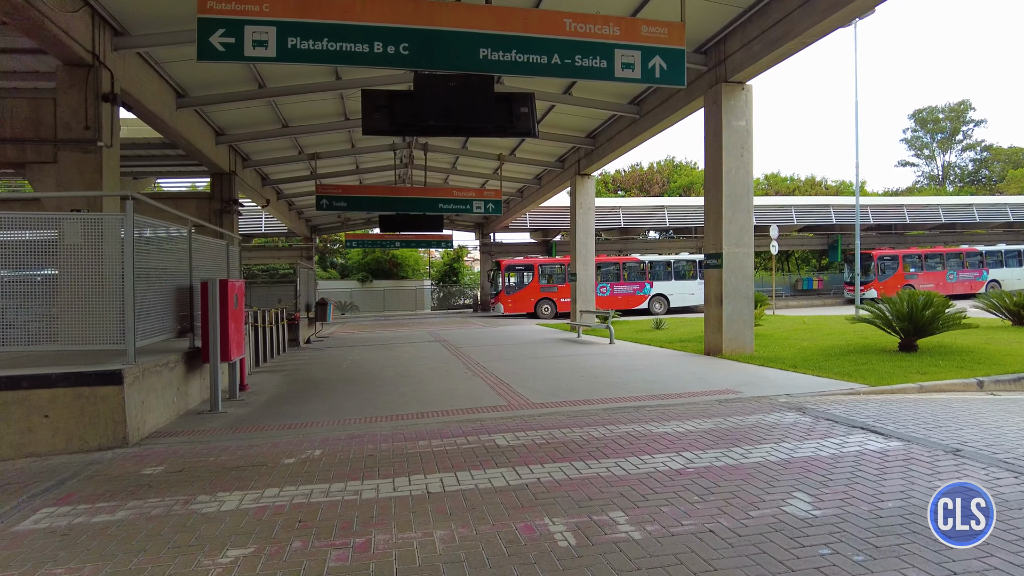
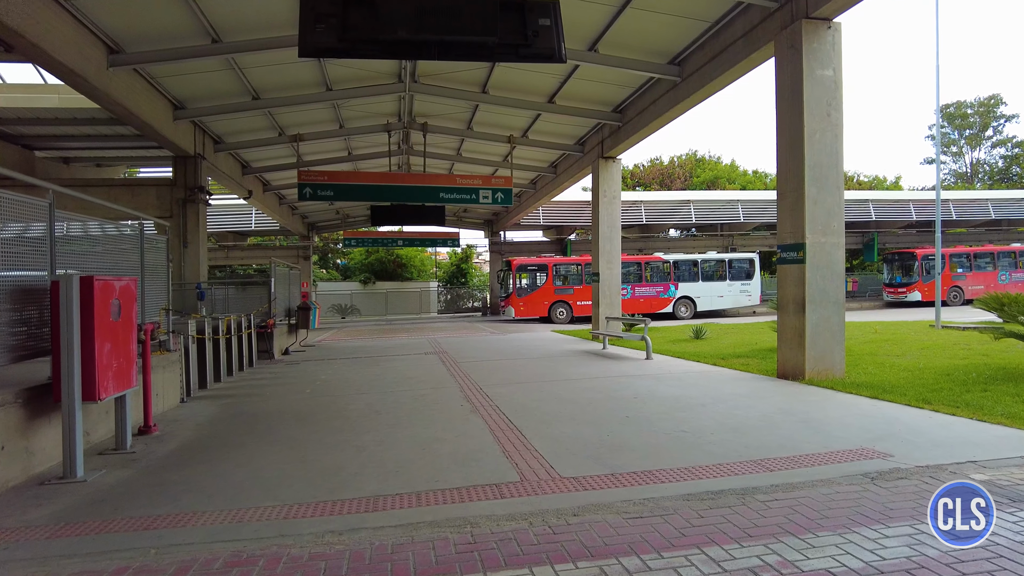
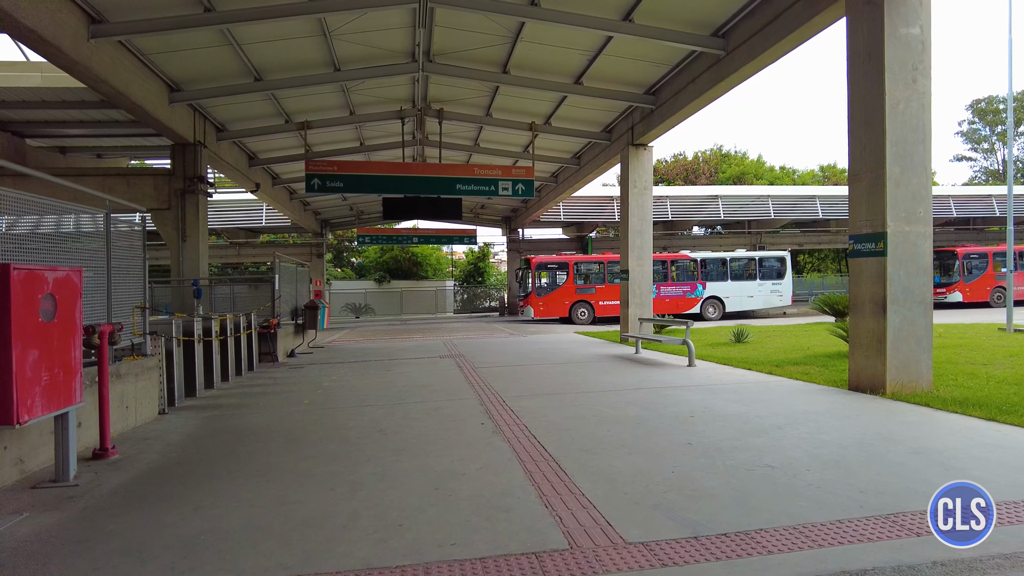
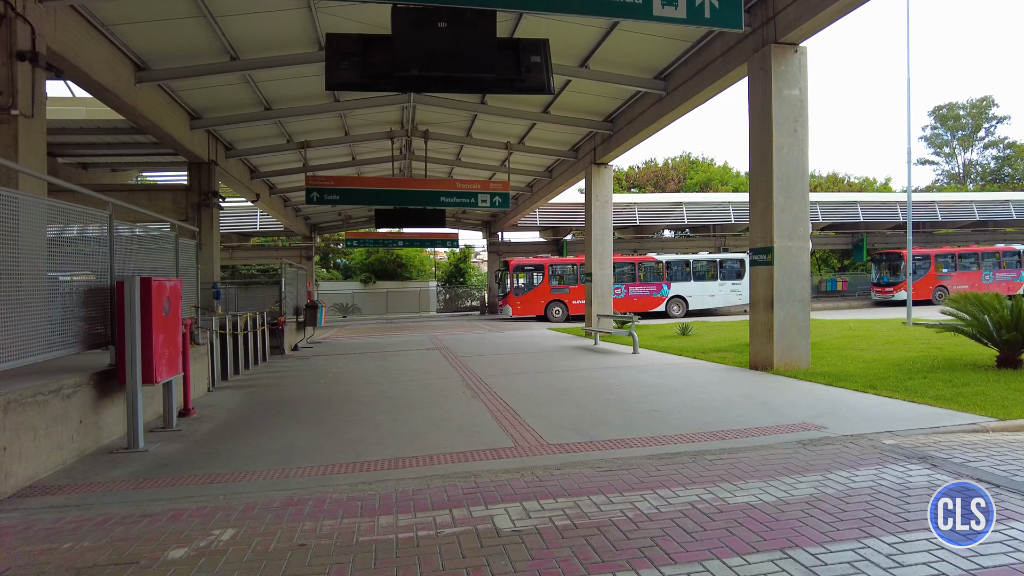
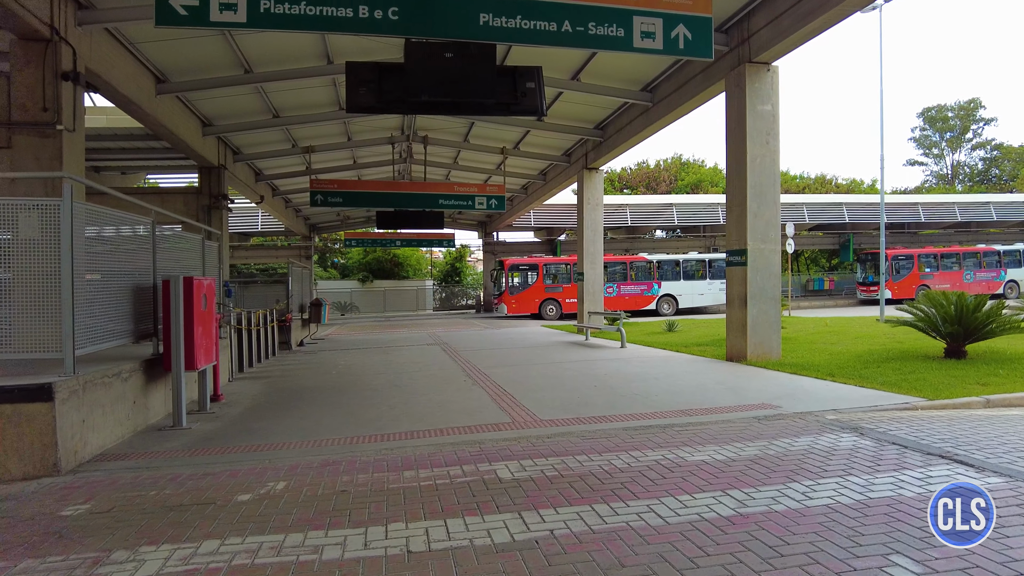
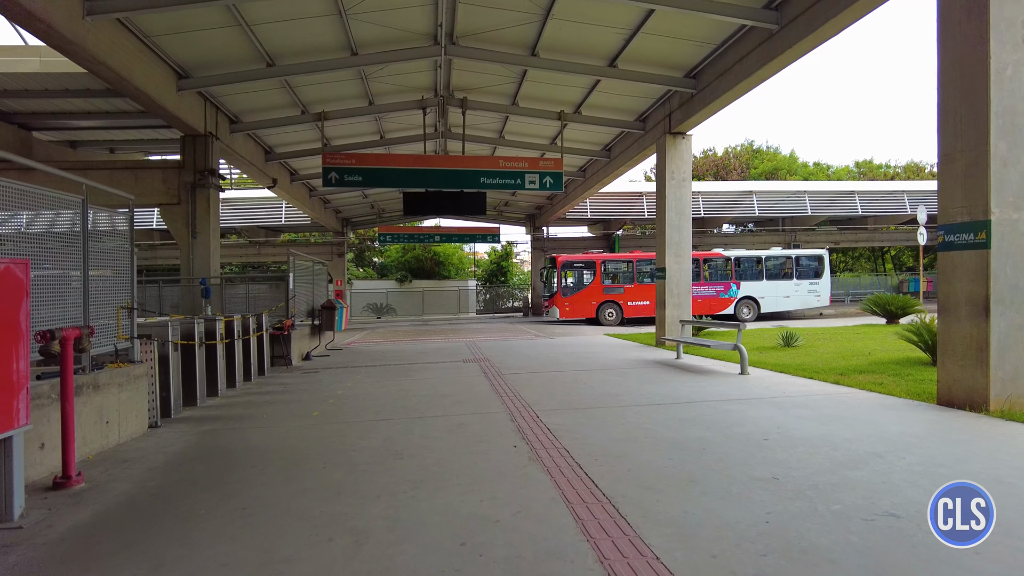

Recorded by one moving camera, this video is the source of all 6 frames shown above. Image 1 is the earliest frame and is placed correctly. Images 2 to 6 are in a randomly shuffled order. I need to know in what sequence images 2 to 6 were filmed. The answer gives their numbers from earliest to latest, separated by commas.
5, 4, 2, 3, 6
